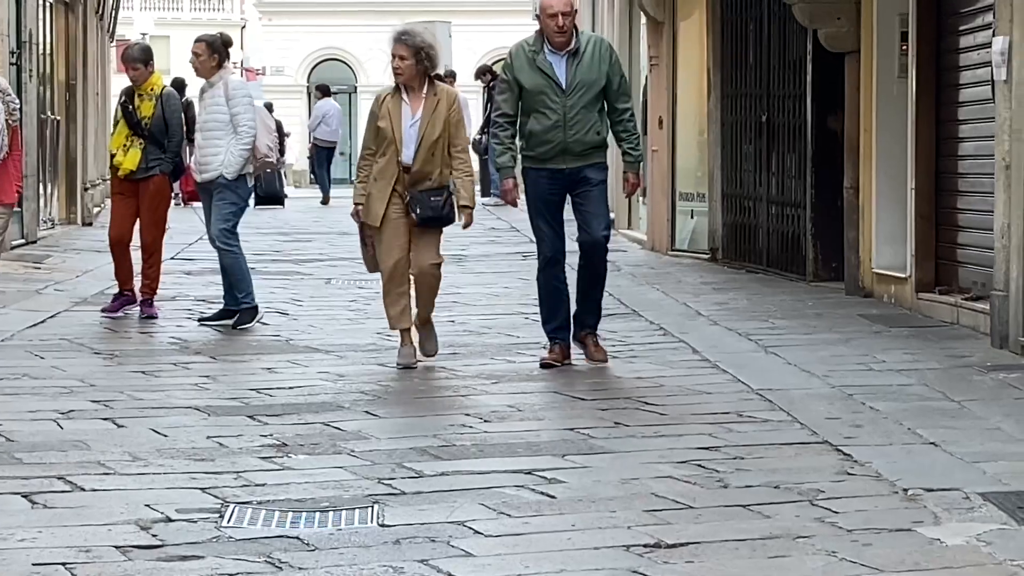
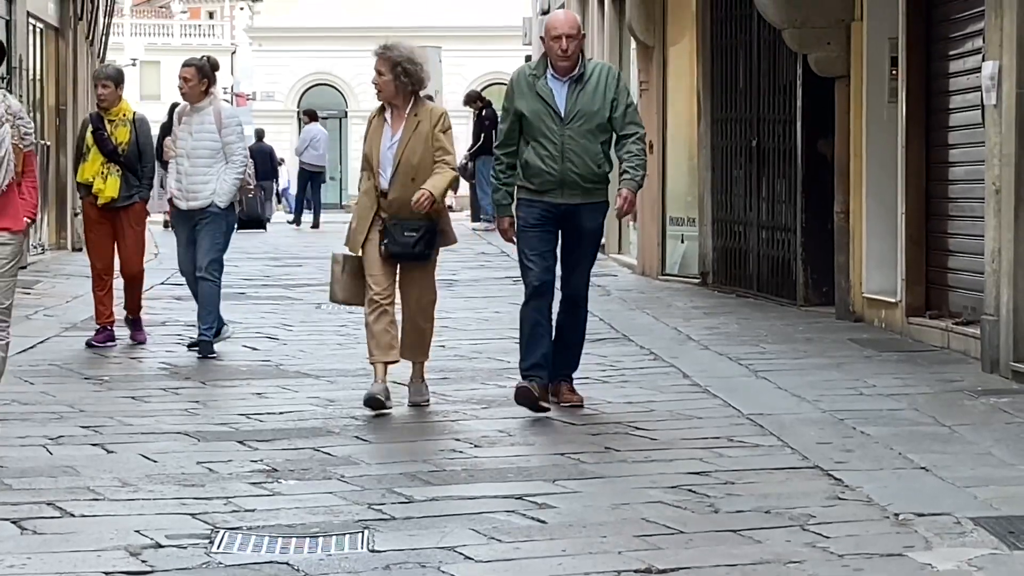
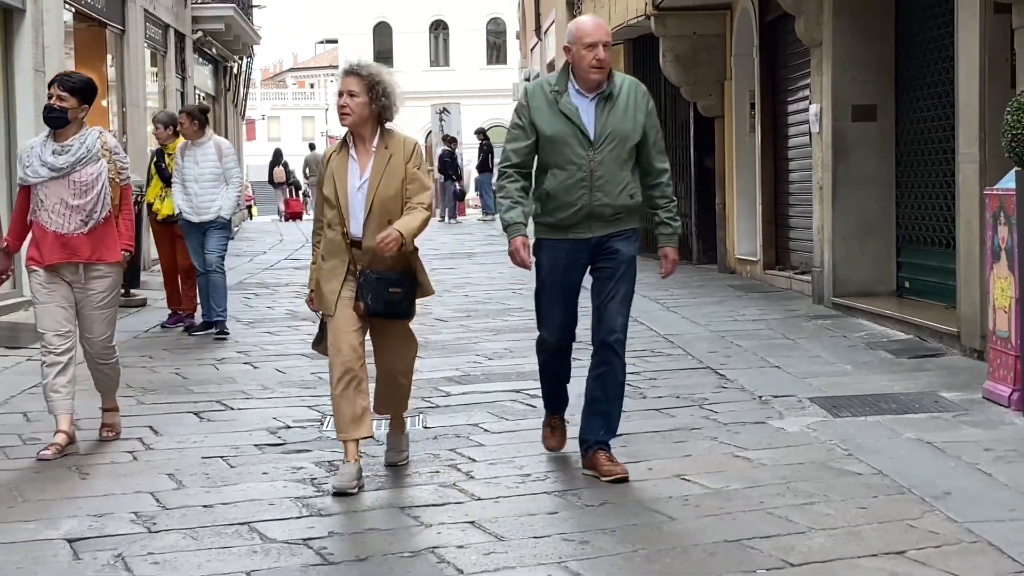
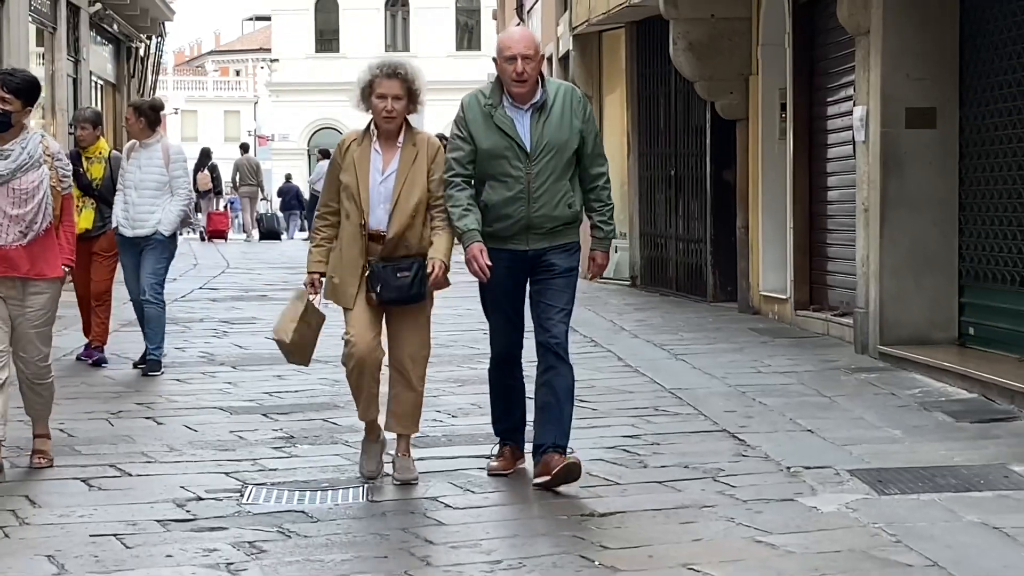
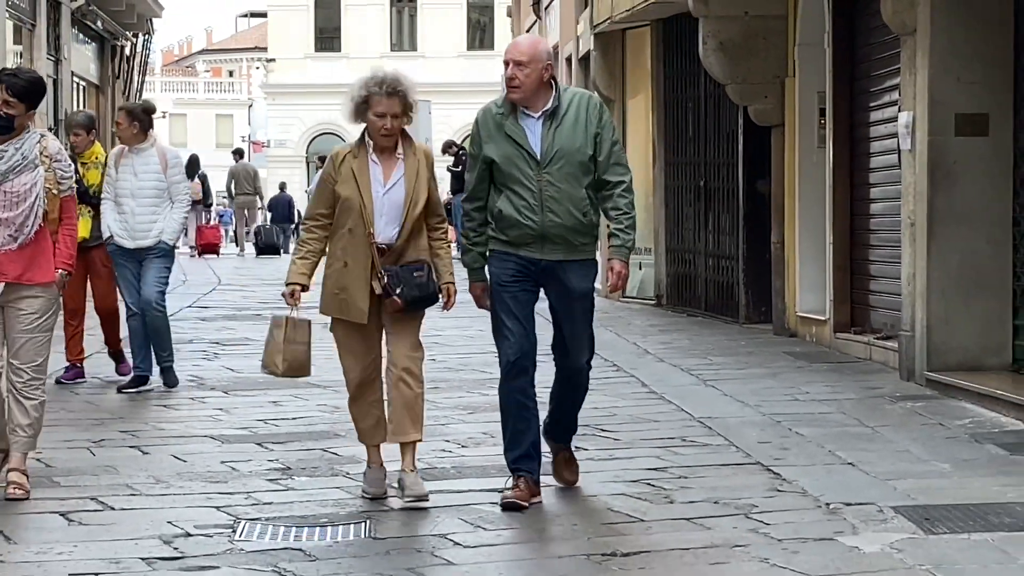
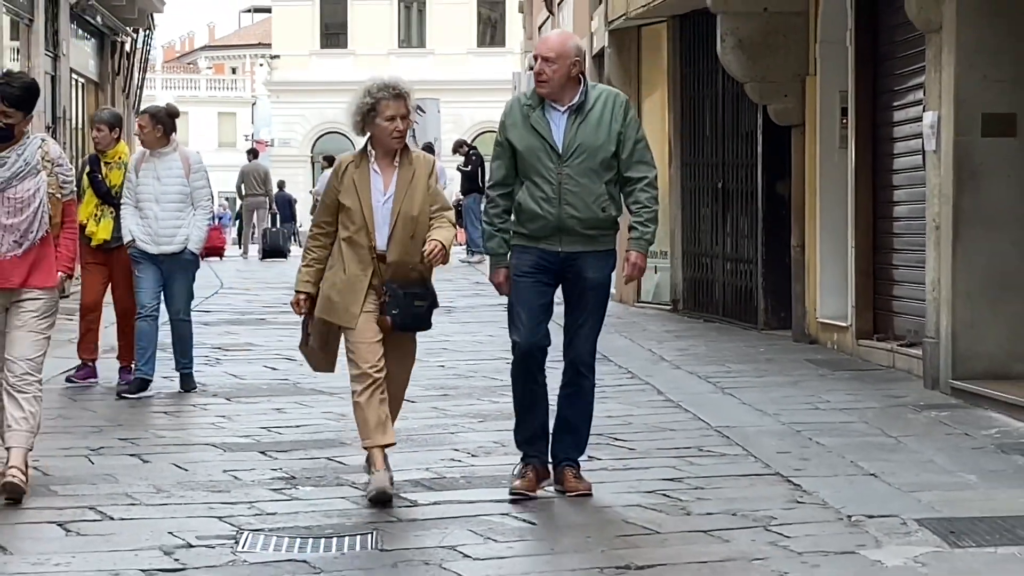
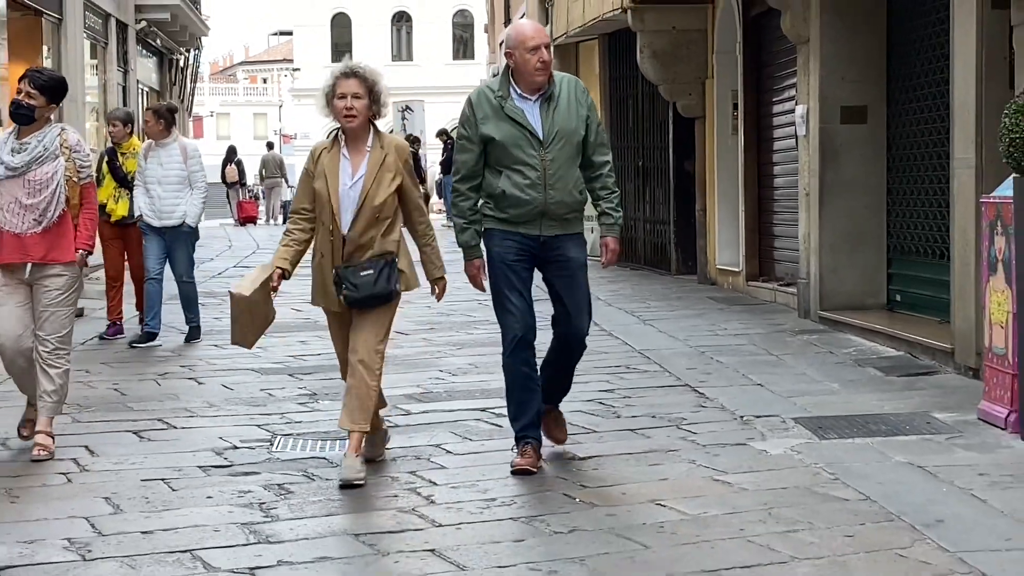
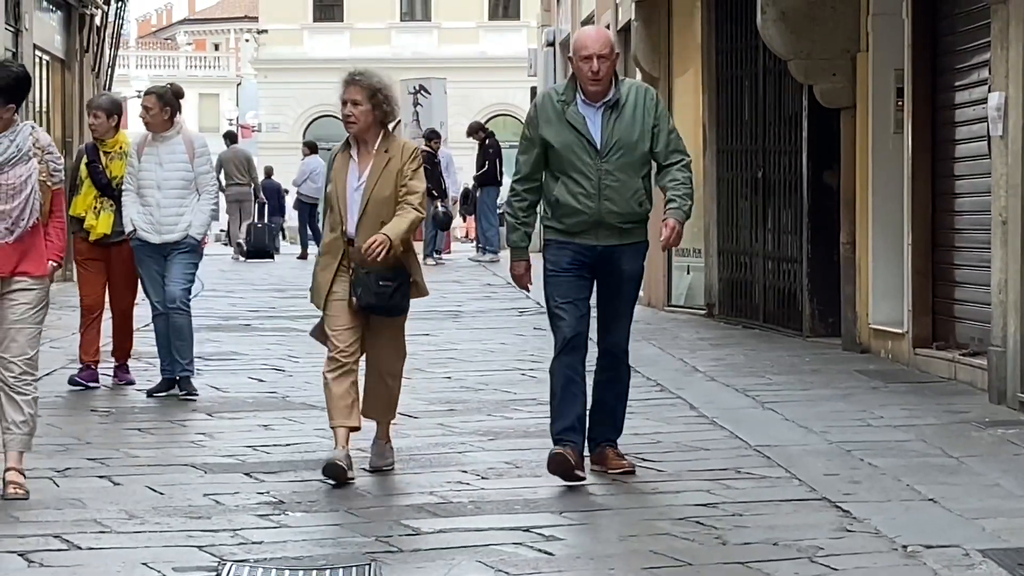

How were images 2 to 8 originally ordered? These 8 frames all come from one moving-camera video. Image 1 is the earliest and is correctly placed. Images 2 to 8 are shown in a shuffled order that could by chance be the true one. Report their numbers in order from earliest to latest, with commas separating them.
2, 8, 6, 5, 4, 7, 3
